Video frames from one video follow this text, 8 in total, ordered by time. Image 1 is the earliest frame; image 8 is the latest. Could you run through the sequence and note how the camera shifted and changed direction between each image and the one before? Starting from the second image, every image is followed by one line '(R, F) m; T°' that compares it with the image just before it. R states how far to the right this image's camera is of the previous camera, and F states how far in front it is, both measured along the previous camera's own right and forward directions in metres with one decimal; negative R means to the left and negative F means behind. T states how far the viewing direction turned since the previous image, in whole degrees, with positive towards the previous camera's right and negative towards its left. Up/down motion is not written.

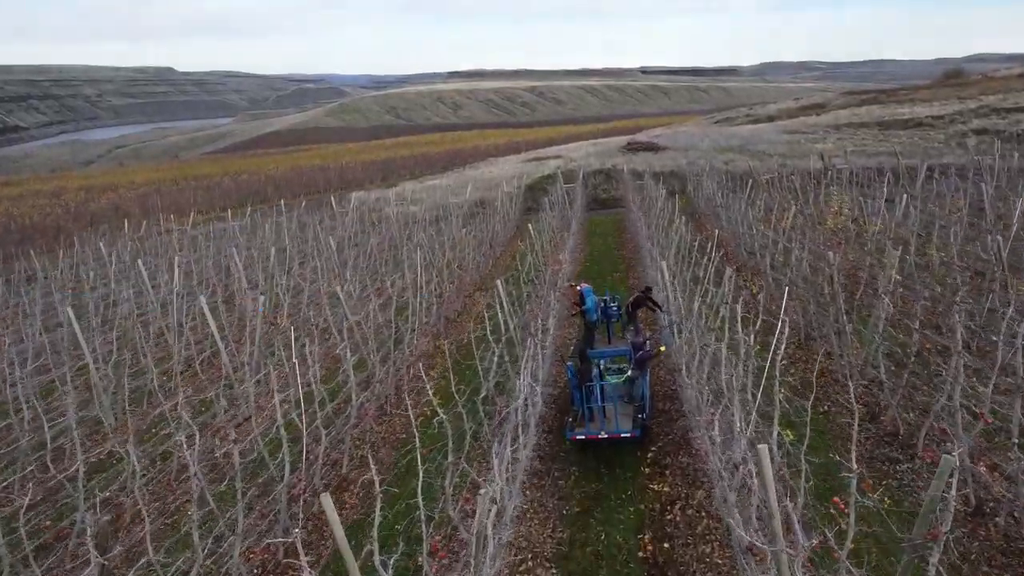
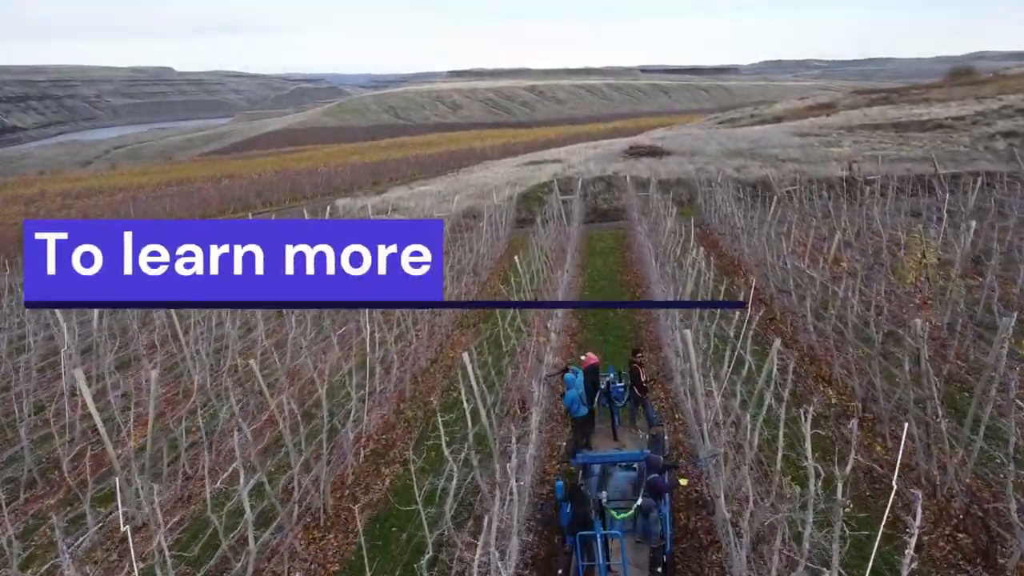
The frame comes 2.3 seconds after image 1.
(+0.3, +2.8) m; 0°
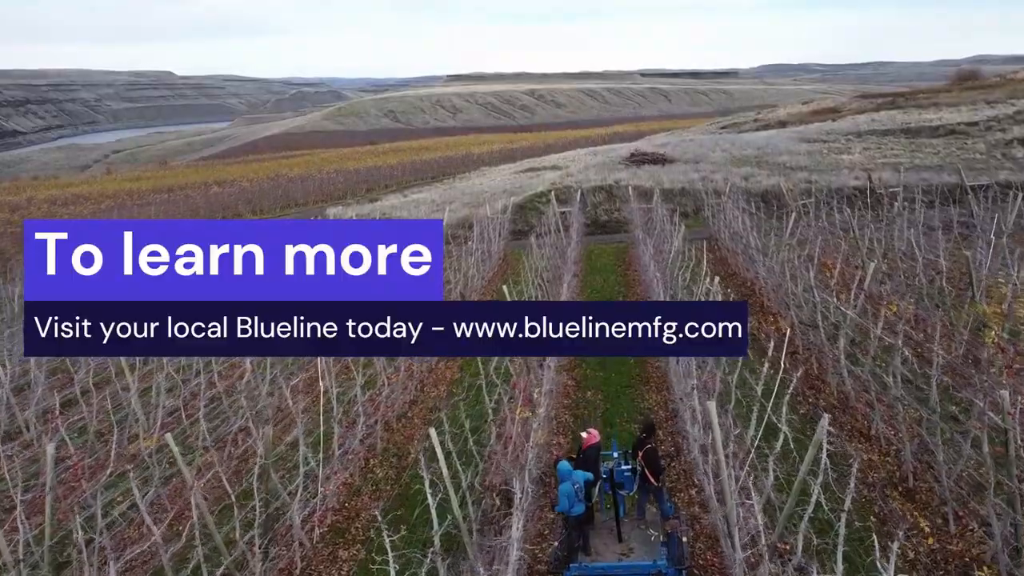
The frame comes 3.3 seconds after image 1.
(+0.2, +1.6) m; 0°
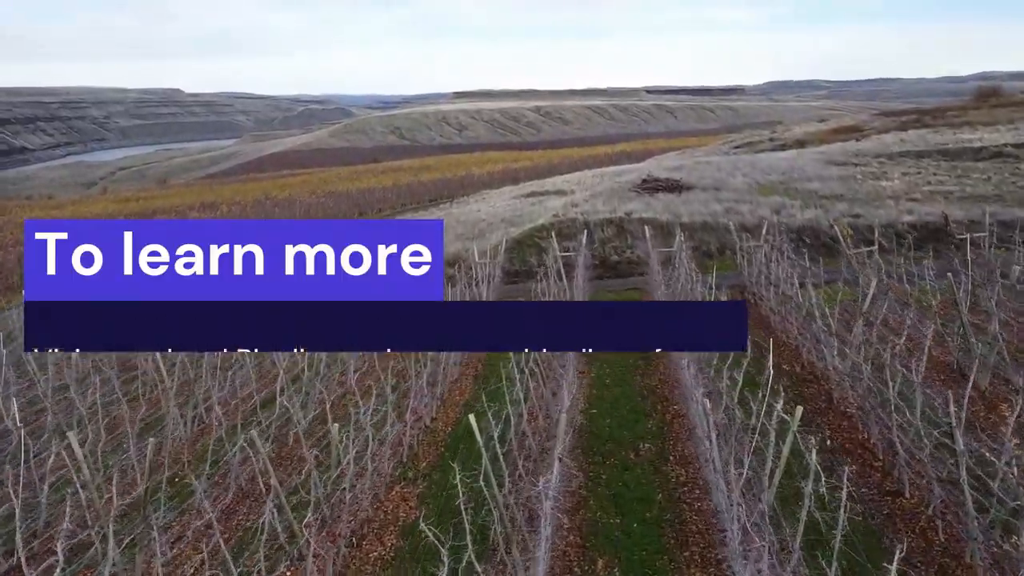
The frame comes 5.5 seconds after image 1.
(+0.3, +4.1) m; 0°
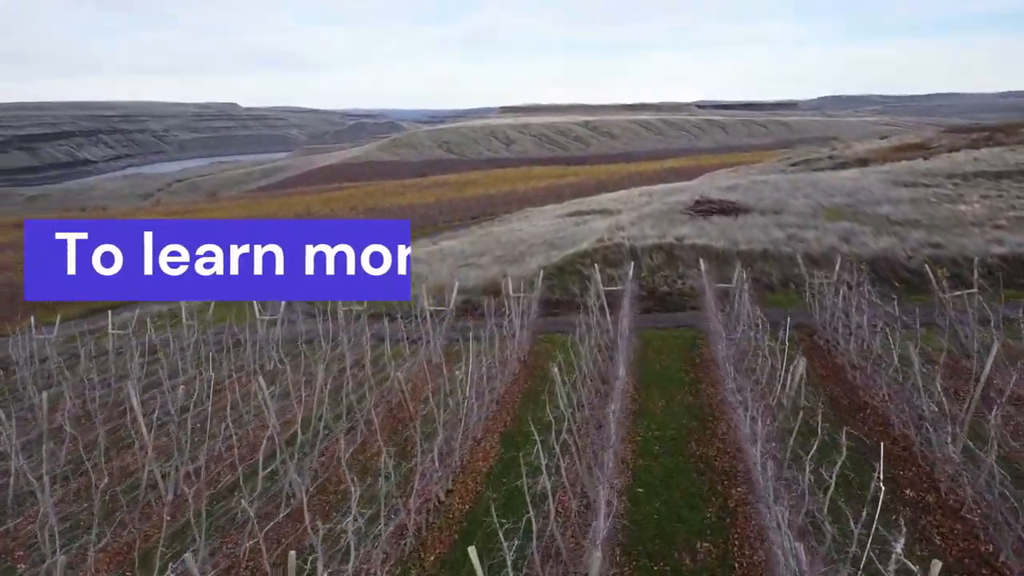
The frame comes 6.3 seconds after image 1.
(+0.2, +2.1) m; -3°
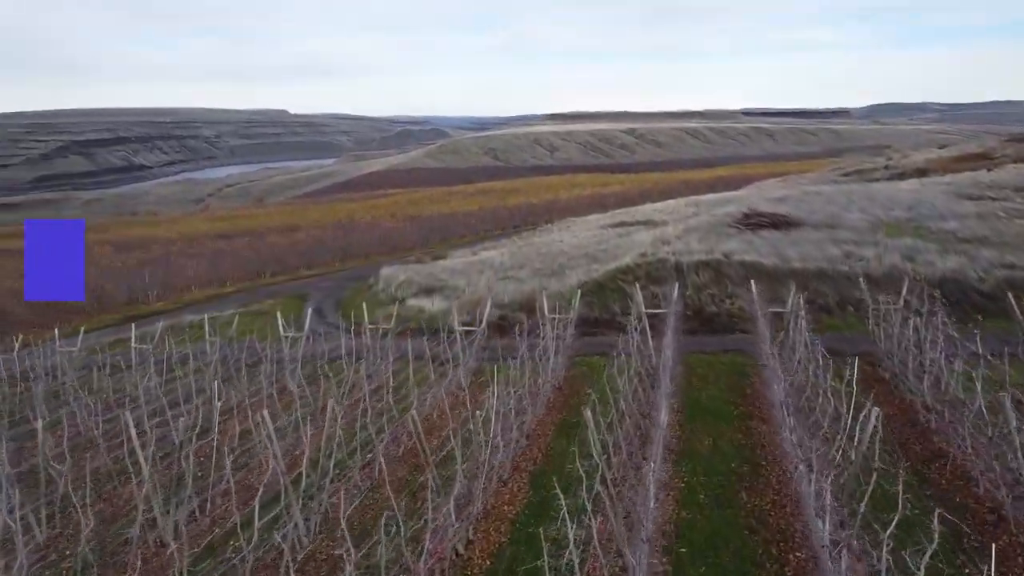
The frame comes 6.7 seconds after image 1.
(+0.2, +1.2) m; -3°
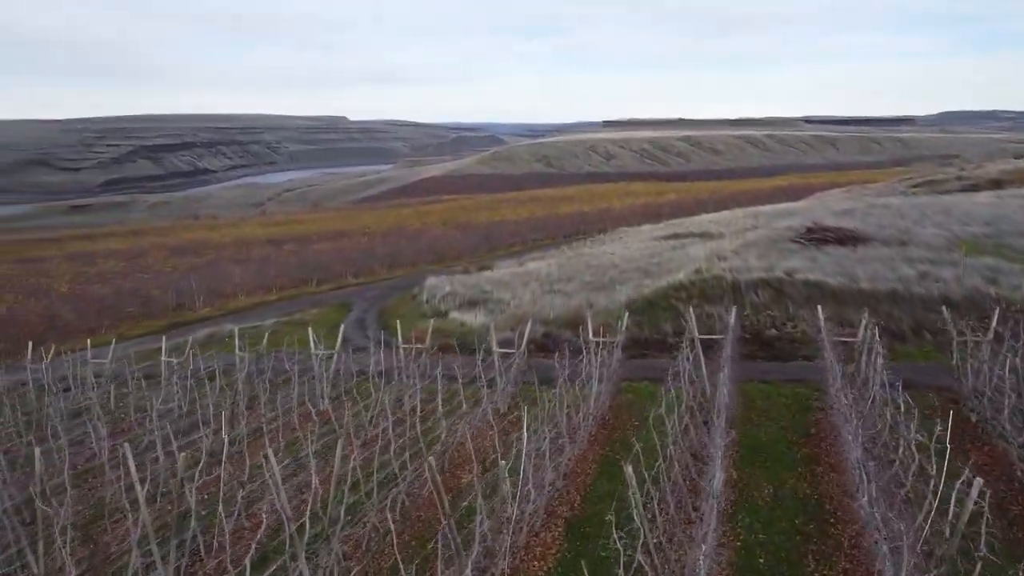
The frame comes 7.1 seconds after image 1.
(+0.2, +1.2) m; -4°
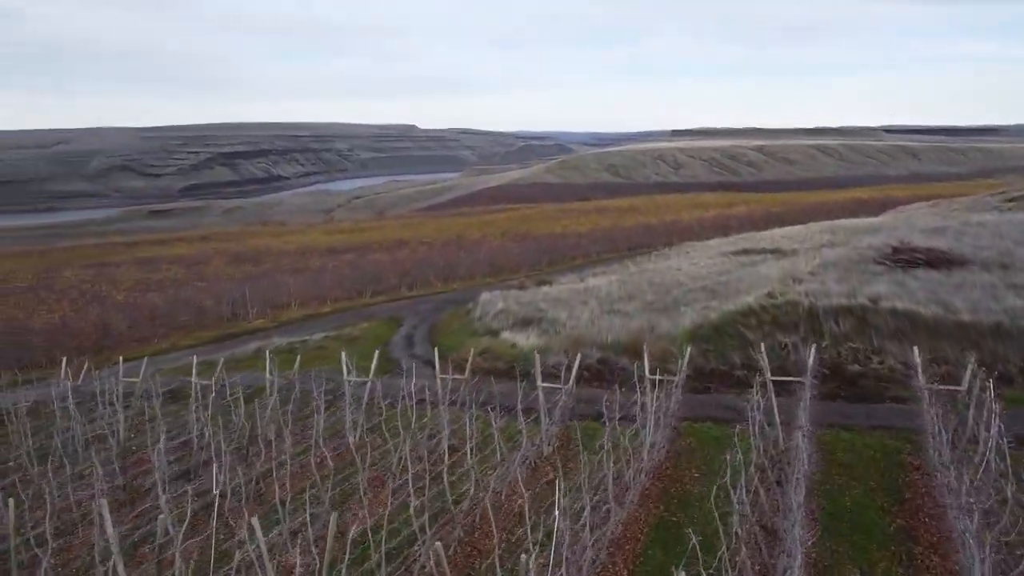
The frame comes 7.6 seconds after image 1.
(+0.3, +1.7) m; -5°
